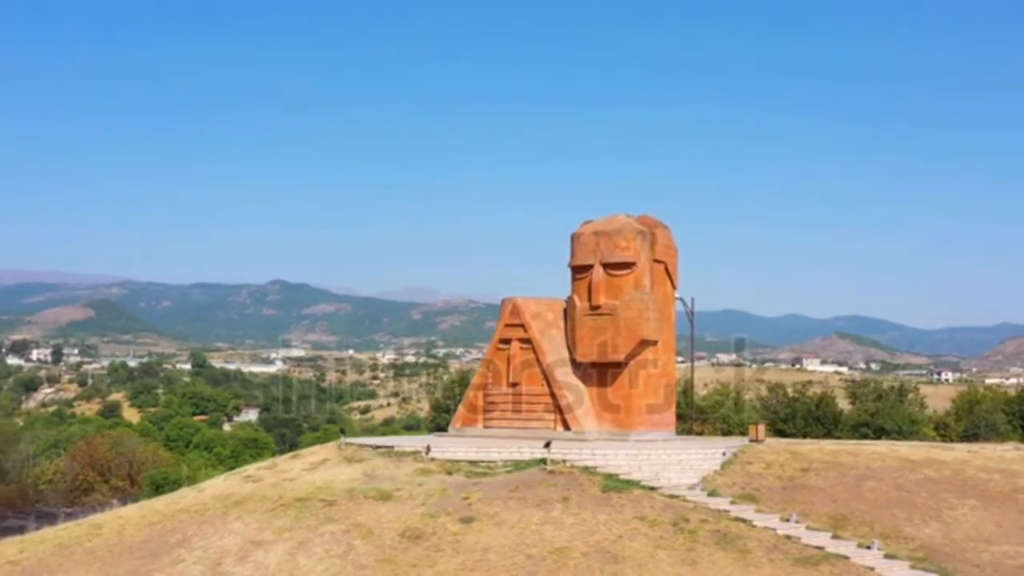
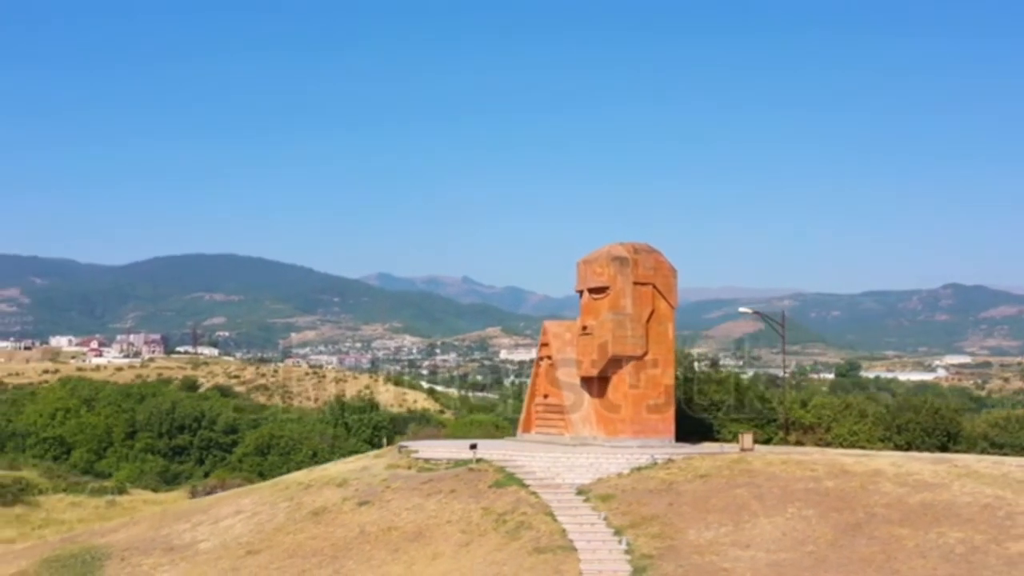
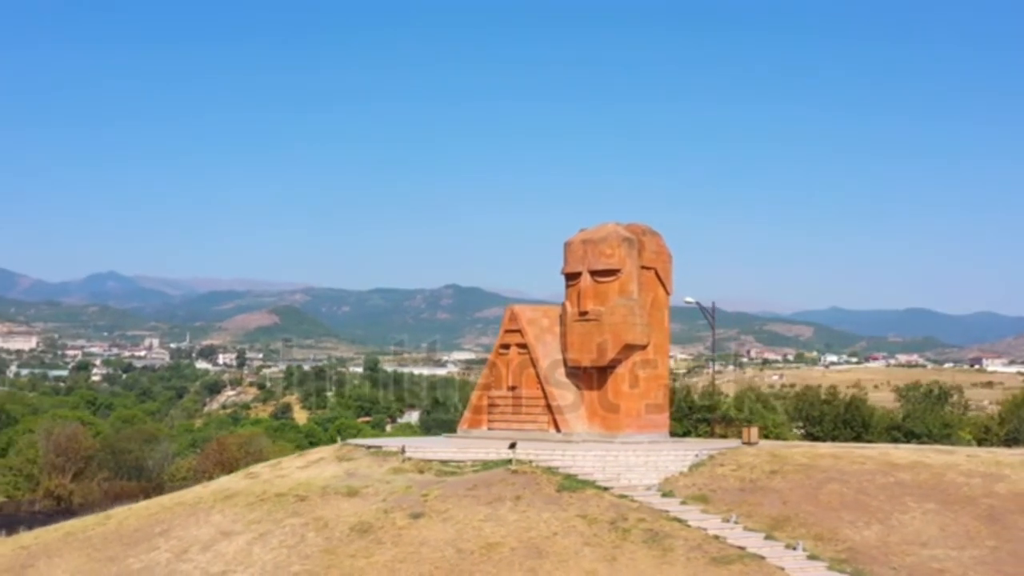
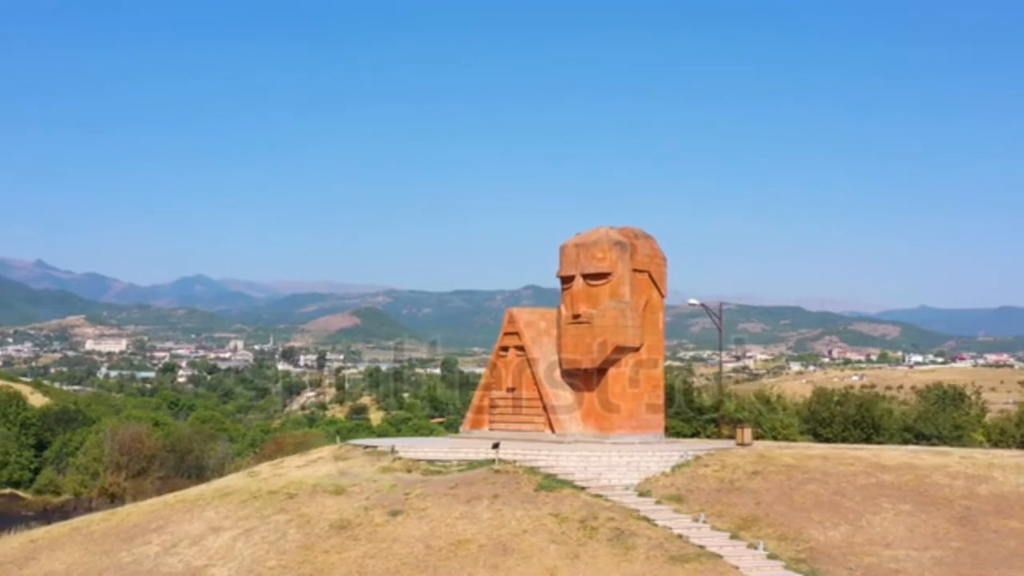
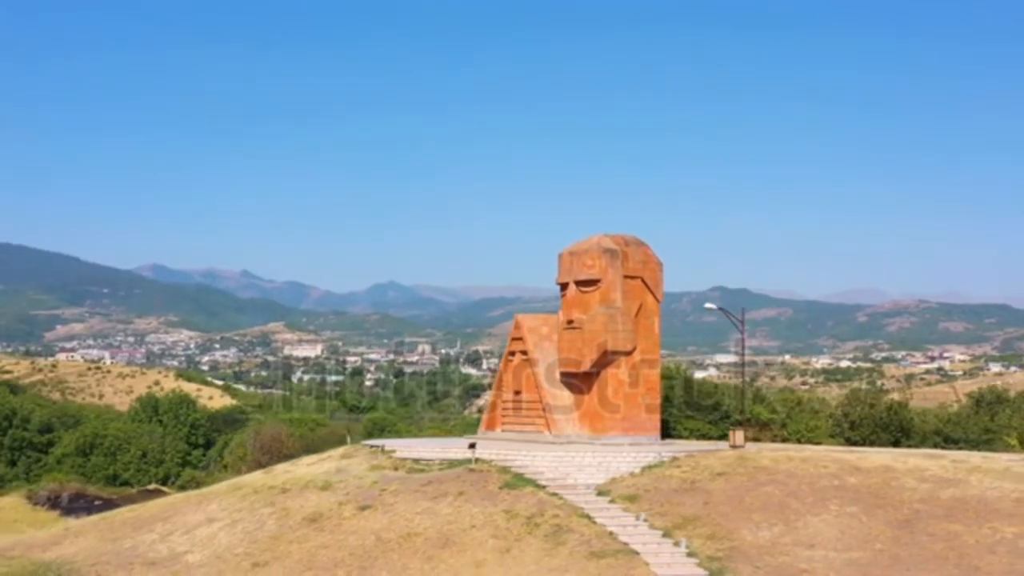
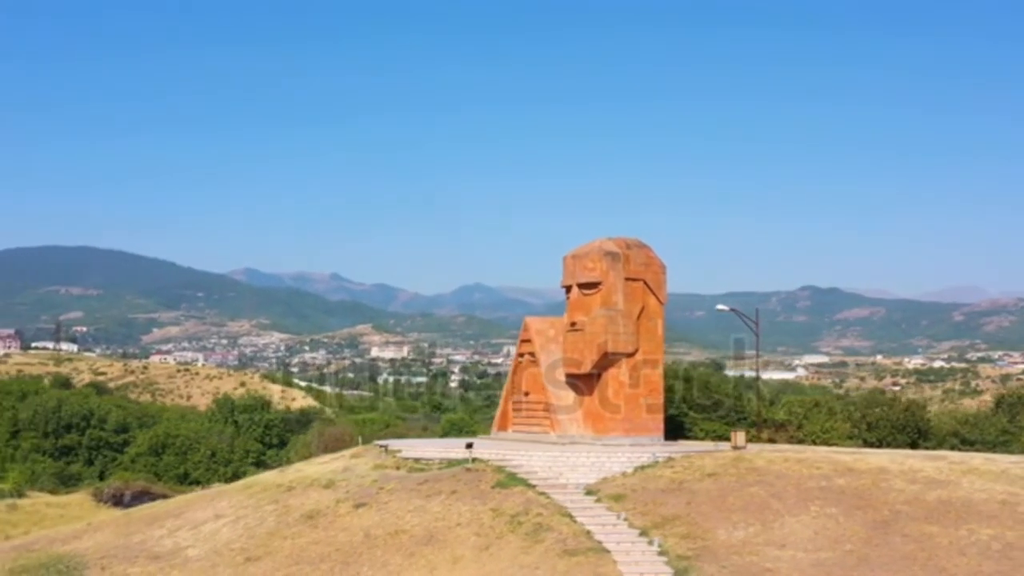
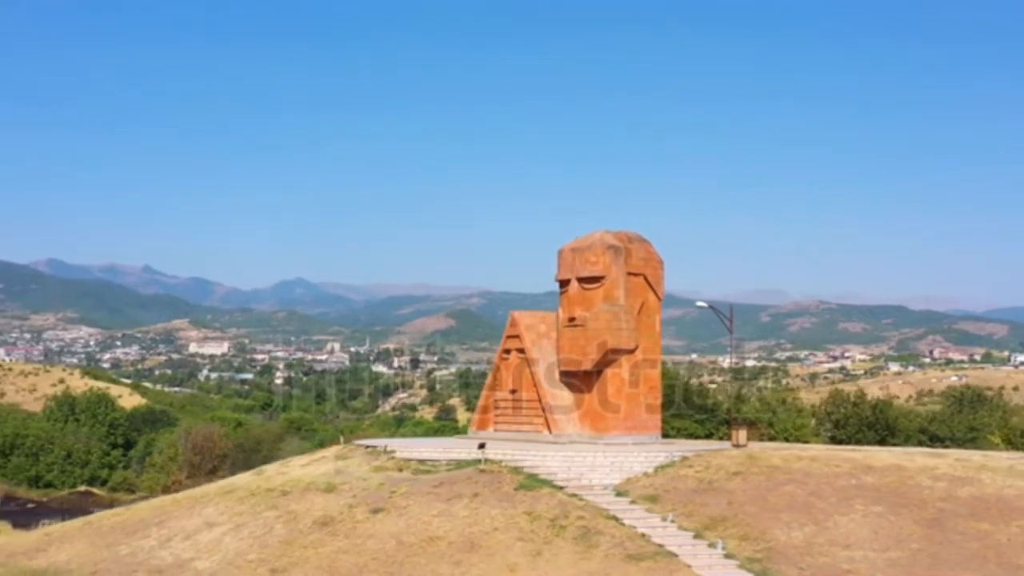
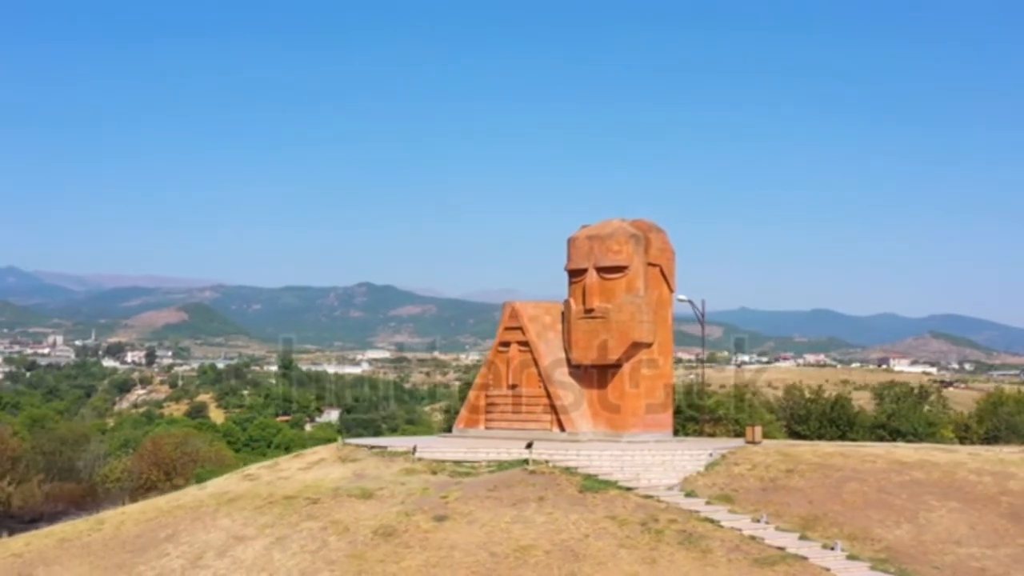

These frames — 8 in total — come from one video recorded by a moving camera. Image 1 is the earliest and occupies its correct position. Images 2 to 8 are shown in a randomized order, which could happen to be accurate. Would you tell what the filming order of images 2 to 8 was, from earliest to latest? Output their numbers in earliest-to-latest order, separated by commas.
8, 3, 4, 7, 5, 6, 2
